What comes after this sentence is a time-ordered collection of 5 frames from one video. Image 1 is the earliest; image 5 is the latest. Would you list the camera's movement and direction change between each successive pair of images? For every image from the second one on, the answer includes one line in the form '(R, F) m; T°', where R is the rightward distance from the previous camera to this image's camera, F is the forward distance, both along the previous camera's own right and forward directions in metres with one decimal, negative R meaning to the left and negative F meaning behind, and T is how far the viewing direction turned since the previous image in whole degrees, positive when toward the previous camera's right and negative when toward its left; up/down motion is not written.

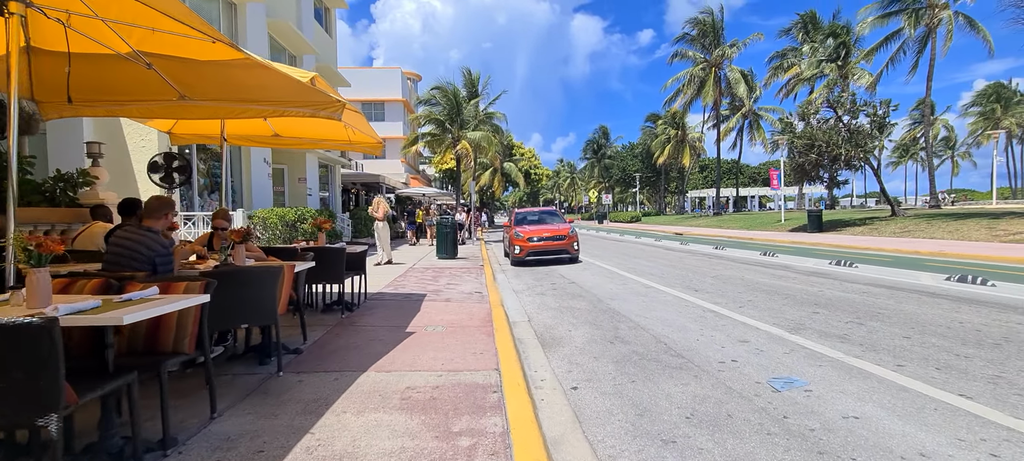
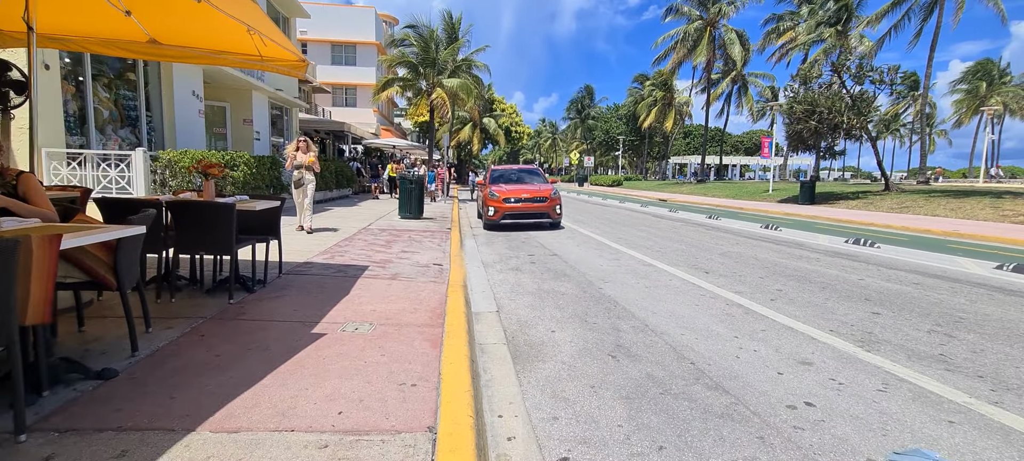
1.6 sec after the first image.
(+0.1, +2.1) m; +3°
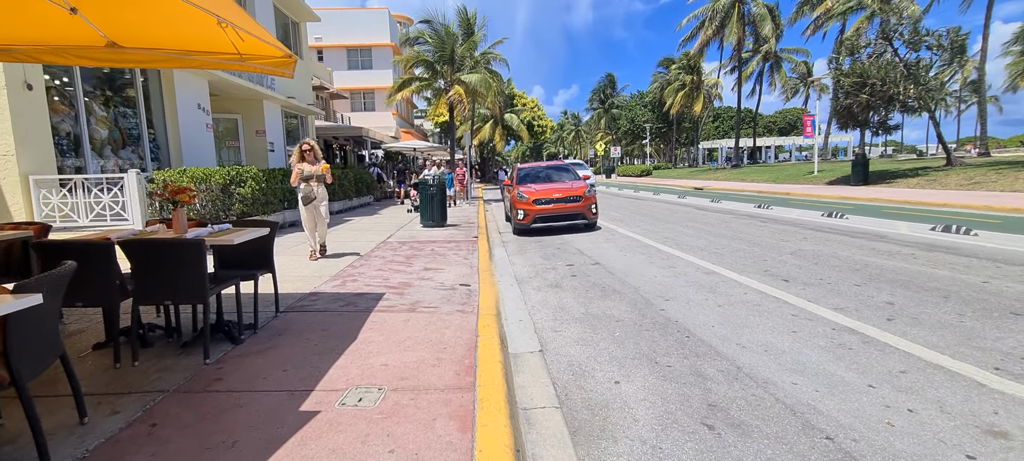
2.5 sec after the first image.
(-0.1, +1.2) m; -3°
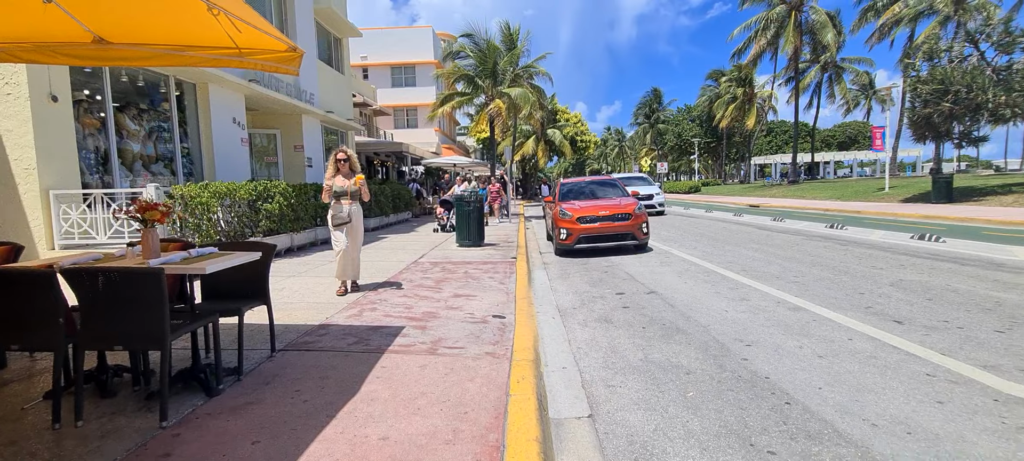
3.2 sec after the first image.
(0.0, +1.0) m; -5°
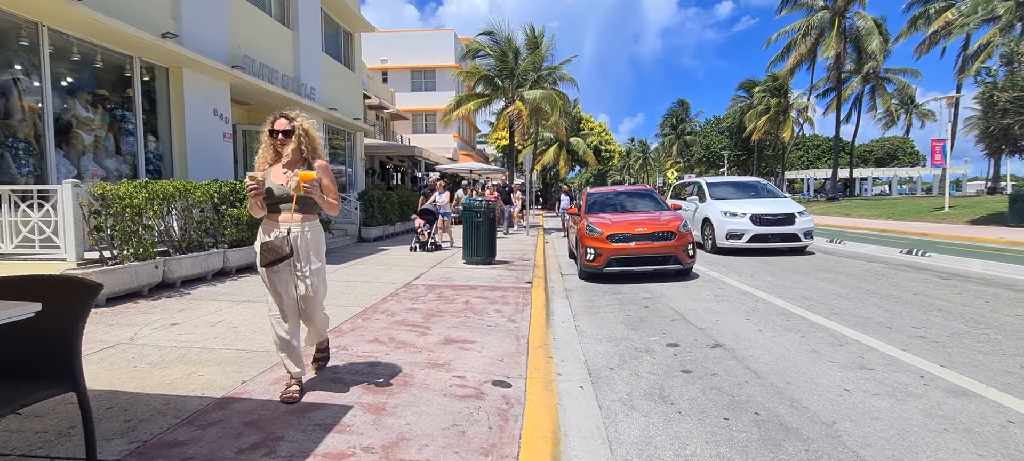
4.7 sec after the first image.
(+0.1, +2.0) m; -2°
